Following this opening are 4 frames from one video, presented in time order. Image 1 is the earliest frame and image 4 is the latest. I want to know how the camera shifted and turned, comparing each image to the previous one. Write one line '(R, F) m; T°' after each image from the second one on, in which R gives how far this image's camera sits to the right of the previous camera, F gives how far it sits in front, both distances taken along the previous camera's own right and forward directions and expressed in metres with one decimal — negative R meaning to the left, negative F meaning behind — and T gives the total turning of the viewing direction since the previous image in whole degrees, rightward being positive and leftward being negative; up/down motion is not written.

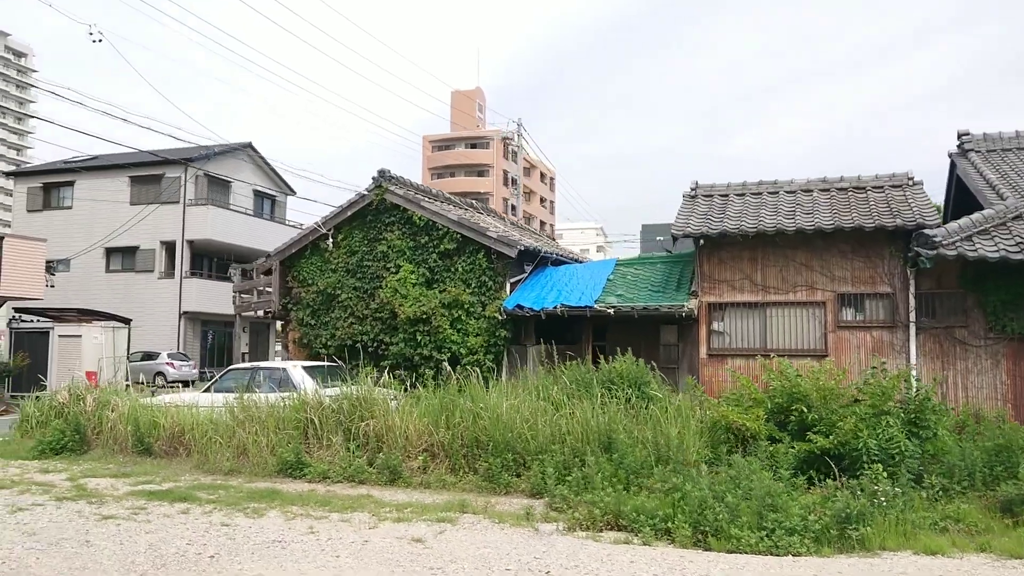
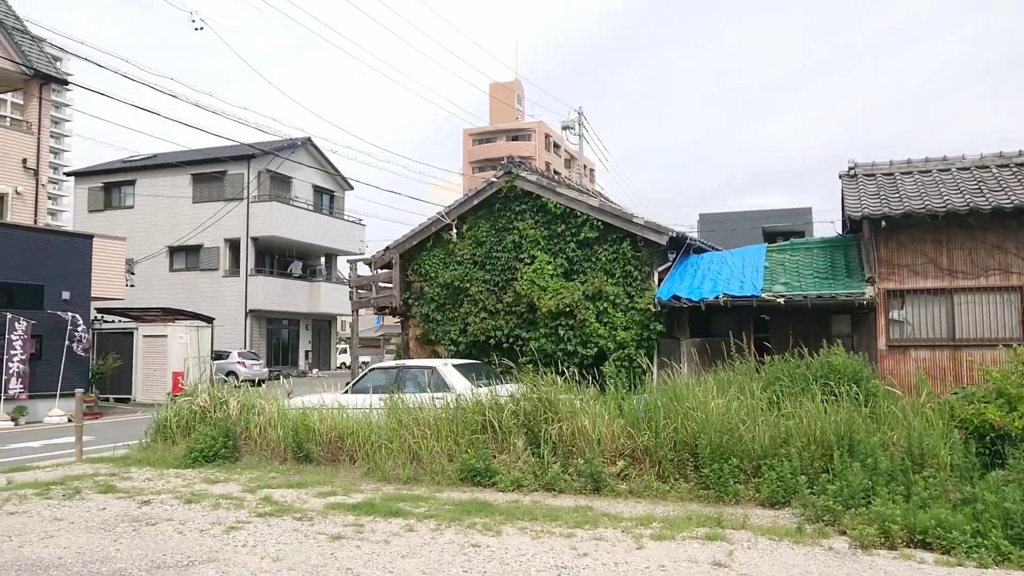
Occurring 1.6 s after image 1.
(-1.6, +0.7) m; -2°
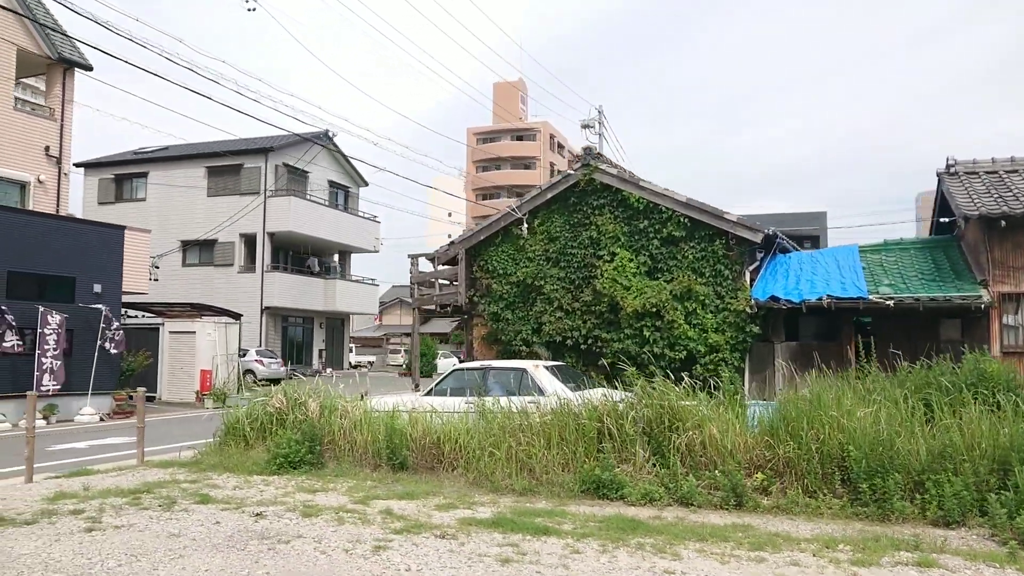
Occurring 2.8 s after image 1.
(-1.2, +0.6) m; +1°
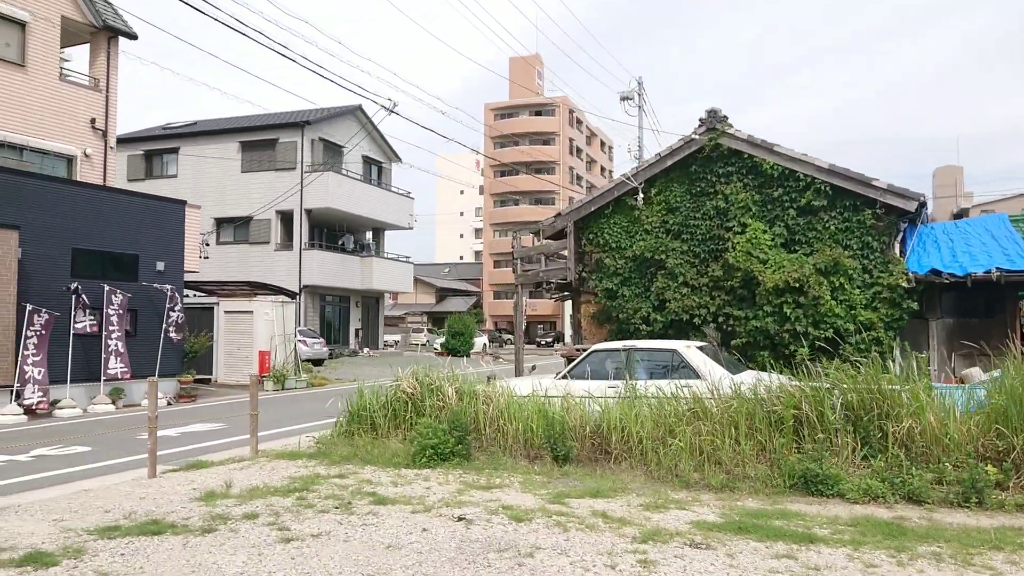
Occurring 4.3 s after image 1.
(-1.5, +0.8) m; 0°
